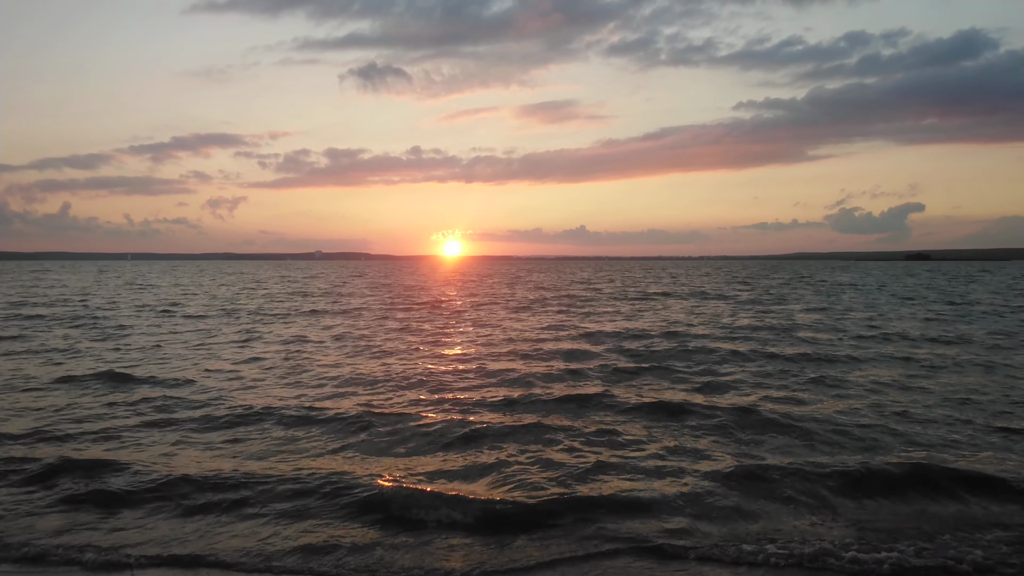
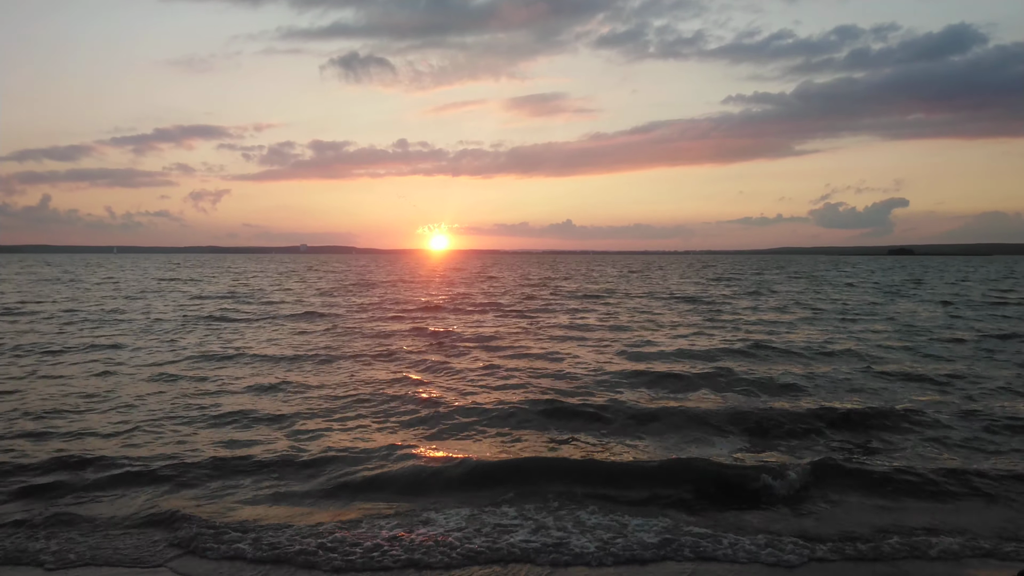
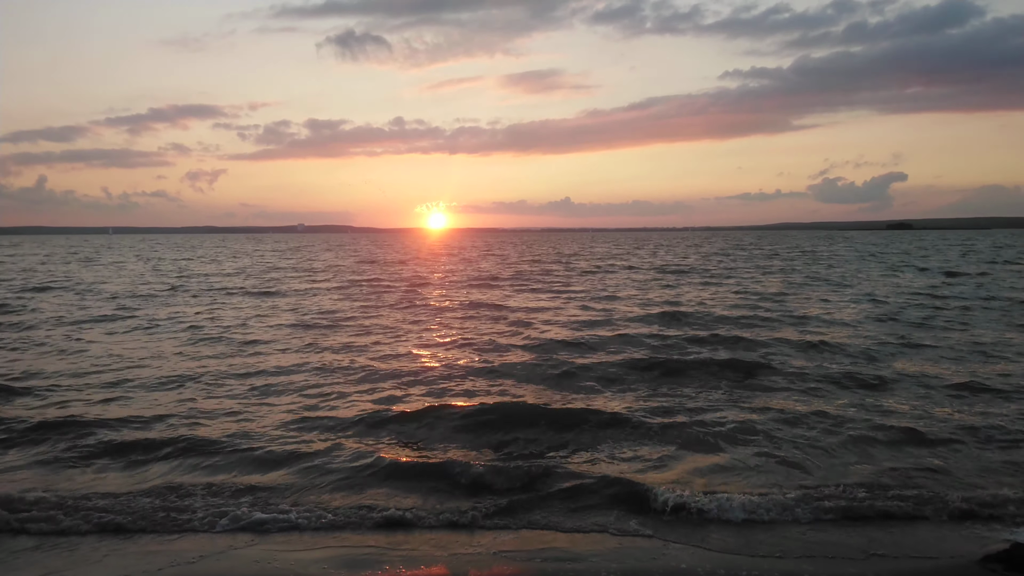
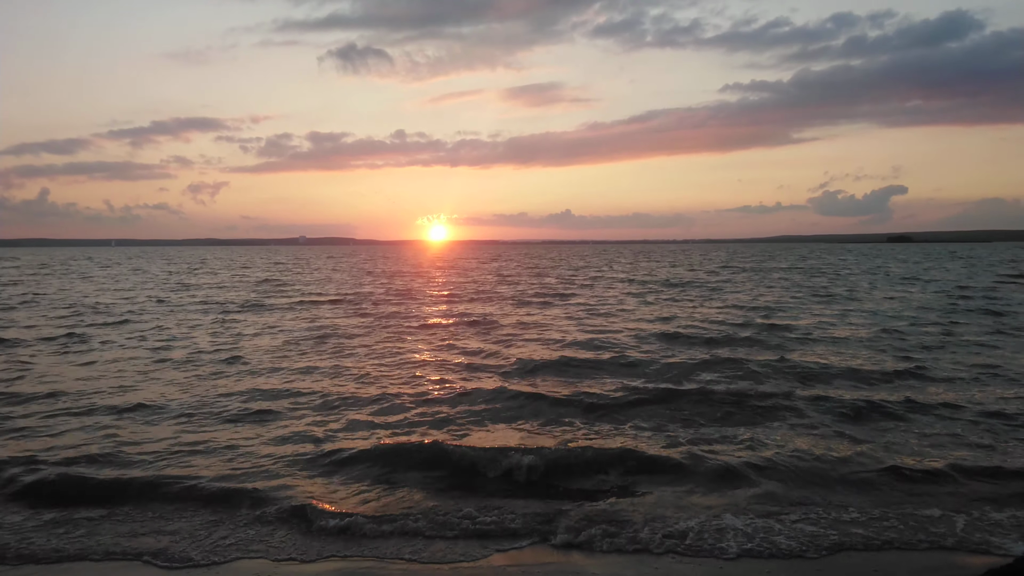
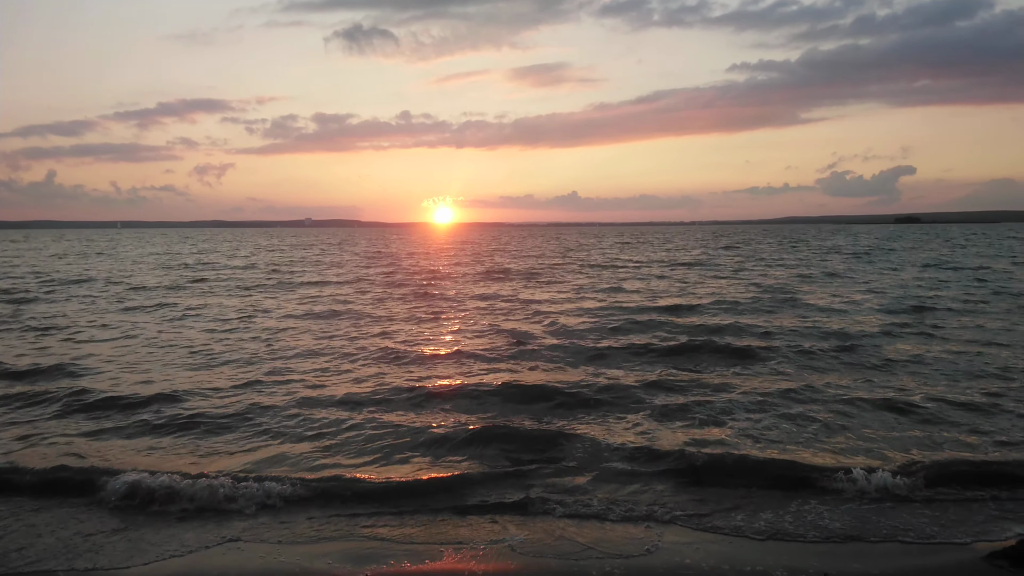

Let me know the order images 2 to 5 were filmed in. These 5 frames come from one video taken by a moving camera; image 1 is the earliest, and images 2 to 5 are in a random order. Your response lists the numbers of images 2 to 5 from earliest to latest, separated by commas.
5, 3, 4, 2
